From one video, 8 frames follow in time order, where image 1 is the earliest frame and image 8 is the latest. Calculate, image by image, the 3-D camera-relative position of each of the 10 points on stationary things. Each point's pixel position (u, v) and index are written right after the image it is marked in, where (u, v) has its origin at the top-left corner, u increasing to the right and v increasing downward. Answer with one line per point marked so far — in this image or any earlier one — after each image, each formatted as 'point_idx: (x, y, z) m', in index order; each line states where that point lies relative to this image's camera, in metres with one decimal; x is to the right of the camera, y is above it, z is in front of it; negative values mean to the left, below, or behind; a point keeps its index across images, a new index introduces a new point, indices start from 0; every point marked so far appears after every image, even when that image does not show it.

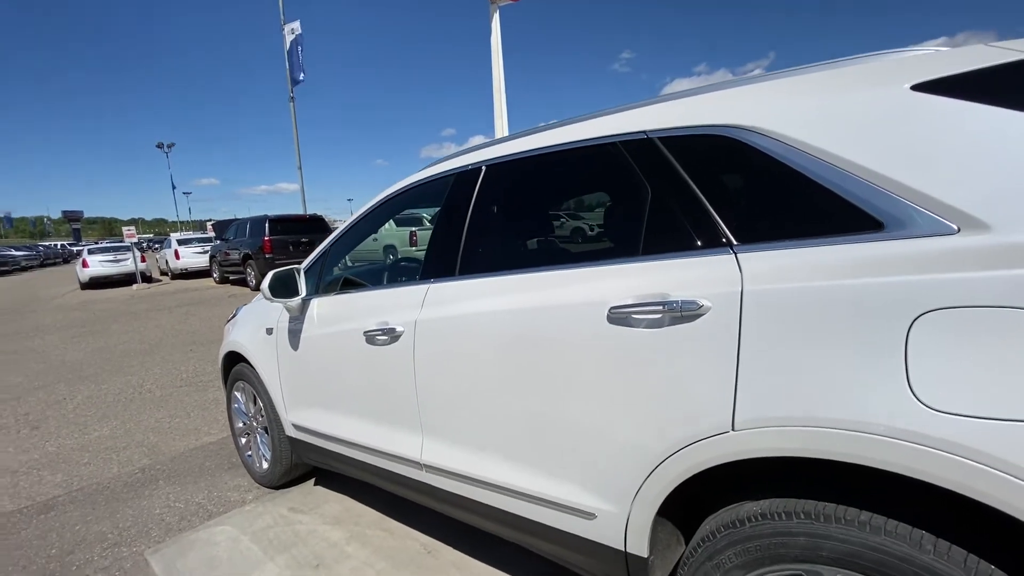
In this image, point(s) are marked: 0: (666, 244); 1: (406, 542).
0: (+0.5, +0.1, +1.5) m
1: (-0.6, -1.4, +2.7) m
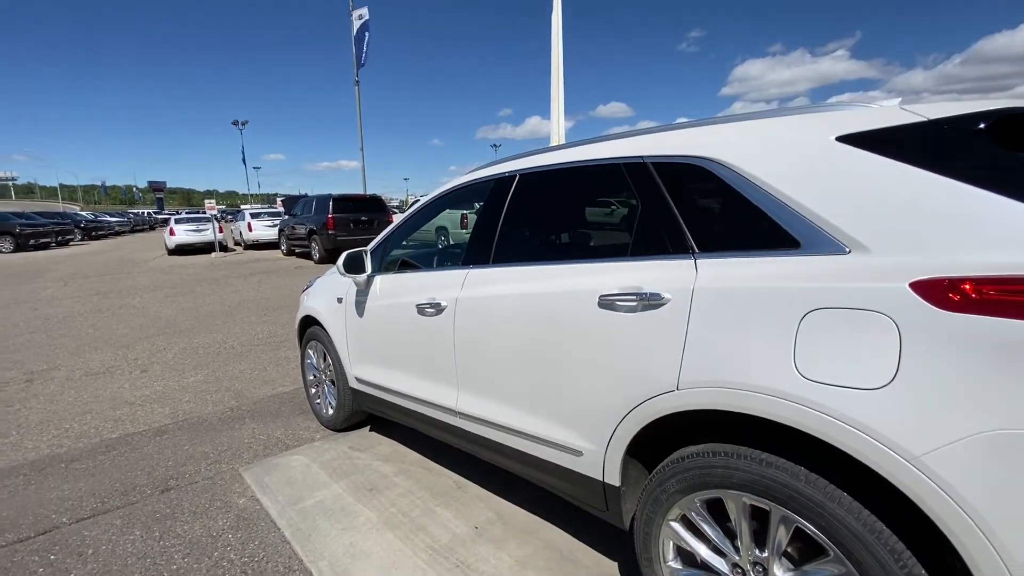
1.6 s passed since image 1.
0: (+0.6, +0.2, +1.9) m
1: (-0.5, -1.3, +3.3) m
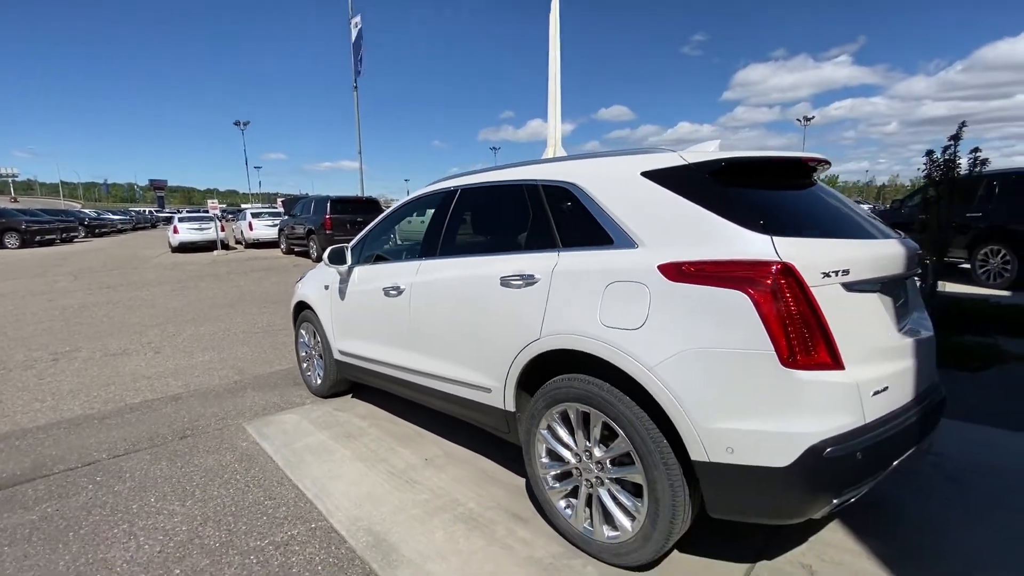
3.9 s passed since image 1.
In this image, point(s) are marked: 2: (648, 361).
0: (+0.1, +0.2, +2.7) m
1: (-0.9, -1.2, +4.1) m
2: (+0.6, -0.3, +2.1) m
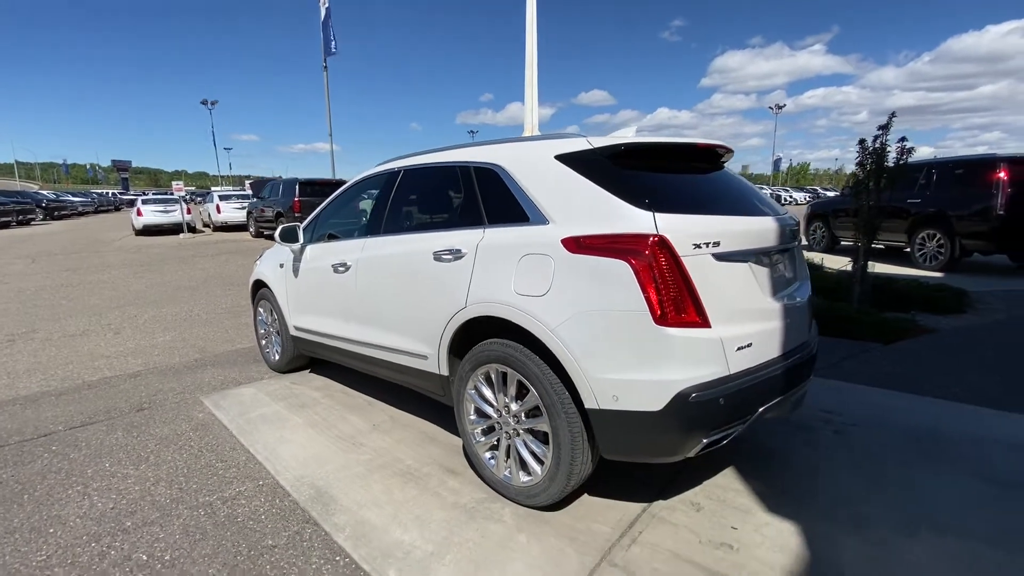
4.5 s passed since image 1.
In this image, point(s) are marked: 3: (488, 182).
0: (-0.3, +0.4, +3.0) m
1: (-1.4, -1.0, +4.3) m
2: (+0.2, -0.2, +2.3) m
3: (-0.1, +0.7, +2.9) m
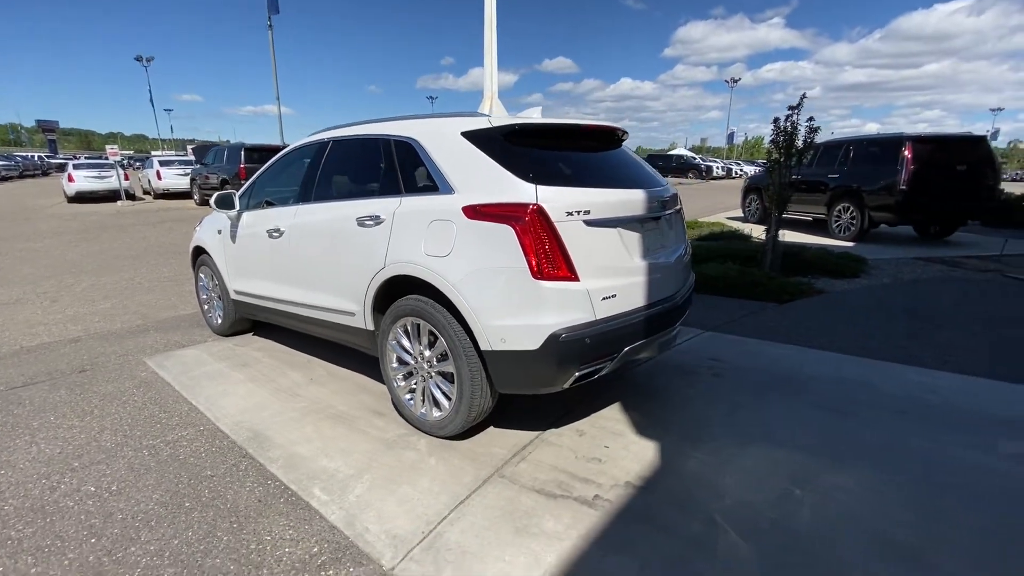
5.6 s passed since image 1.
0: (-0.9, +0.7, +3.3) m
1: (-2.1, -0.7, +4.6) m
2: (-0.3, 0.0, +2.7) m
3: (-0.7, +0.9, +3.2) m
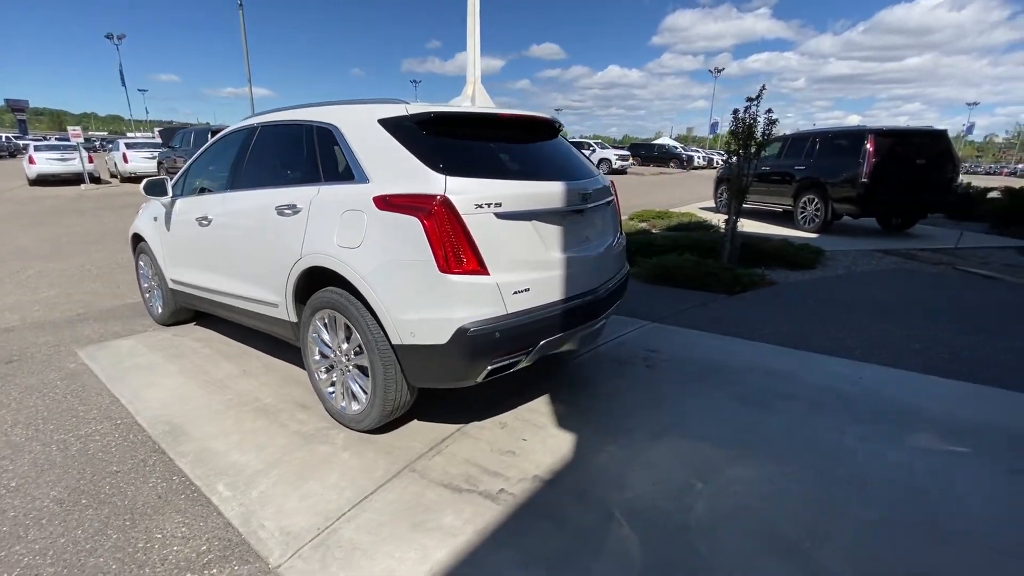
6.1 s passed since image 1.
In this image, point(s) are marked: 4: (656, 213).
0: (-1.4, +0.7, +3.2) m
1: (-2.6, -0.6, +4.5) m
2: (-0.8, +0.1, +2.7) m
3: (-1.2, +1.0, +3.2) m
4: (+3.8, +1.9, +12.4) m
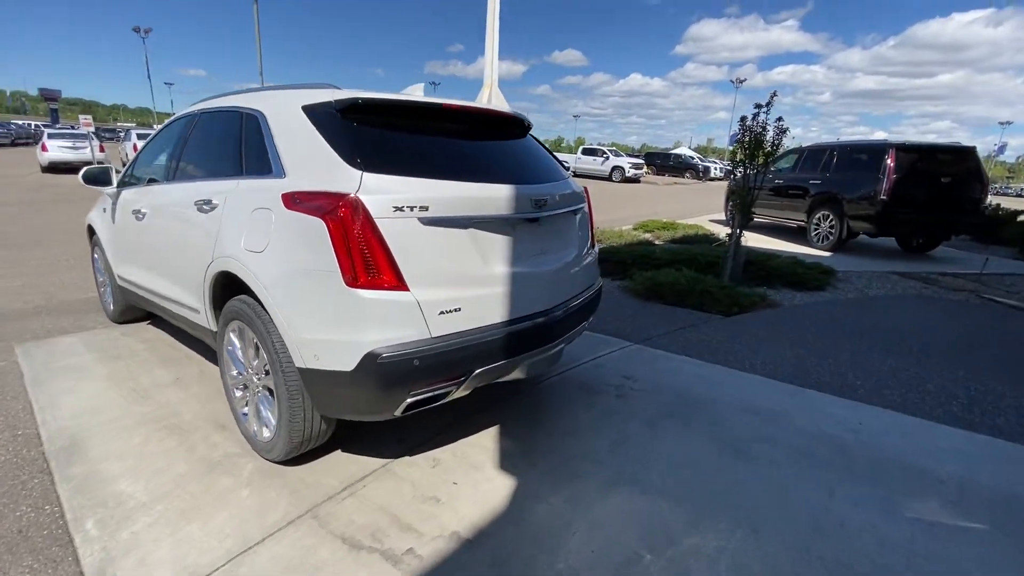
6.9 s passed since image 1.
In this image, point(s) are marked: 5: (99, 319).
0: (-1.7, +0.7, +2.8) m
1: (-2.9, -0.6, +4.2) m
2: (-1.2, 0.0, +2.3) m
3: (-1.5, +0.9, +2.8) m
4: (+3.8, +1.6, +12.0) m
5: (-4.4, -0.3, +5.0) m
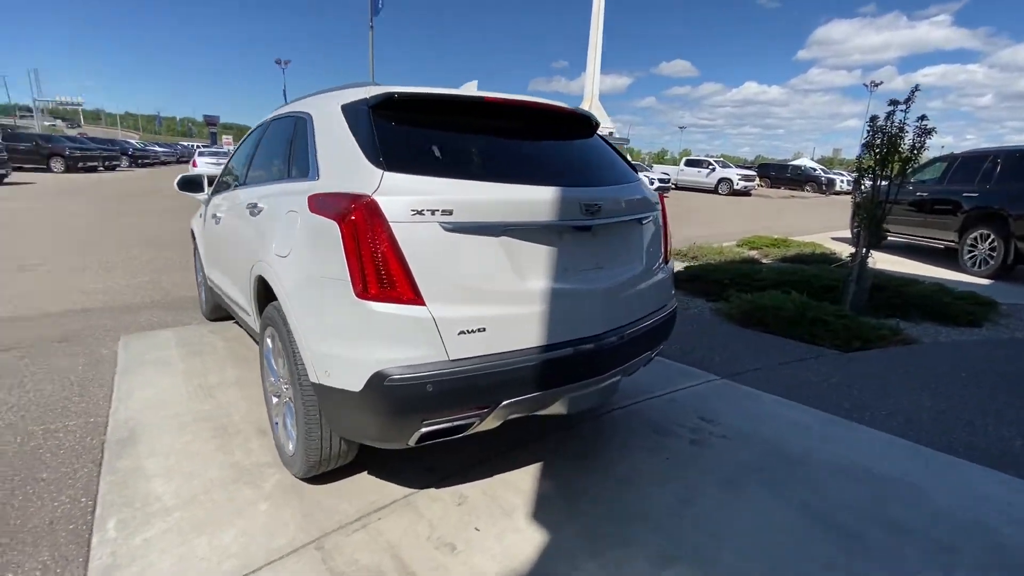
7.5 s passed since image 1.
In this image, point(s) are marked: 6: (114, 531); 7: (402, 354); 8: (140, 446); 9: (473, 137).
0: (-1.4, +0.7, +2.8) m
1: (-2.4, -0.6, +4.4) m
2: (-1.0, 0.0, +2.2) m
3: (-1.2, +0.9, +2.7) m
4: (+5.8, +1.1, +10.7) m
5: (-3.6, -0.3, +5.5) m
6: (-1.8, -1.1, +2.2) m
7: (-0.4, -0.3, +1.9) m
8: (-2.2, -0.9, +2.8) m
9: (-0.2, +0.7, +2.3) m
